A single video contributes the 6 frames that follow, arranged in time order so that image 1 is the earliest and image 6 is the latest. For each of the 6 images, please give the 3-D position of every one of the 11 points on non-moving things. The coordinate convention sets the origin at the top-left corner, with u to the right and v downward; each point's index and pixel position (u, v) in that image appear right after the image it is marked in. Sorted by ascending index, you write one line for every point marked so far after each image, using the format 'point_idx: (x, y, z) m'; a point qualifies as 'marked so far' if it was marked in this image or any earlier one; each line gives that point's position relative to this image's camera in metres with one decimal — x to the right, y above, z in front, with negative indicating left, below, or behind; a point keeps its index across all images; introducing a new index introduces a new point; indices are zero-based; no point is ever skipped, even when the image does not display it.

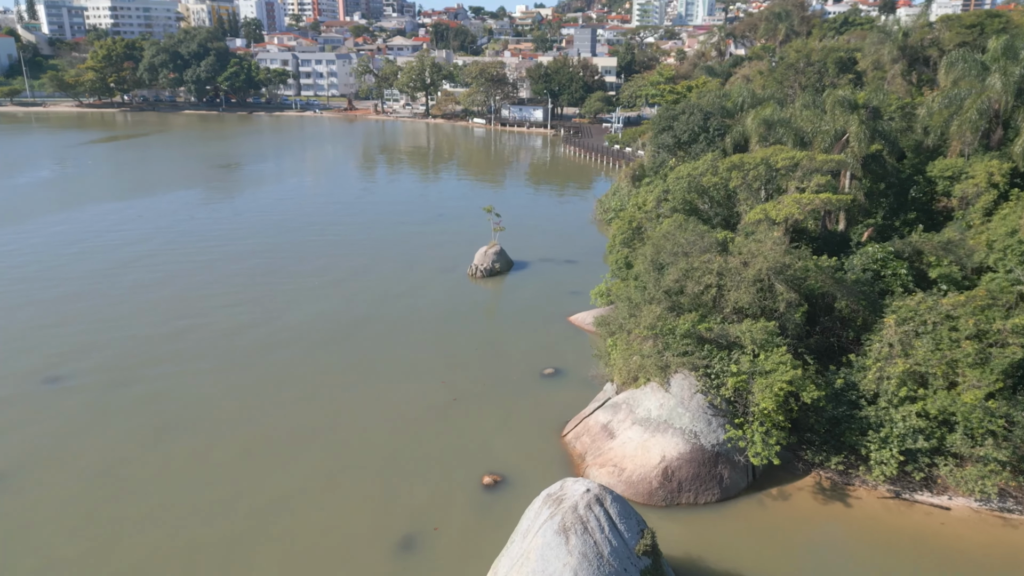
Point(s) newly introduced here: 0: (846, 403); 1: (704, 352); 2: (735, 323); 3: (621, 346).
0: (+7.7, -2.6, +16.9) m
1: (+4.5, -1.5, +17.1) m
2: (+5.4, -0.9, +17.7) m
3: (+2.8, -1.5, +18.6) m
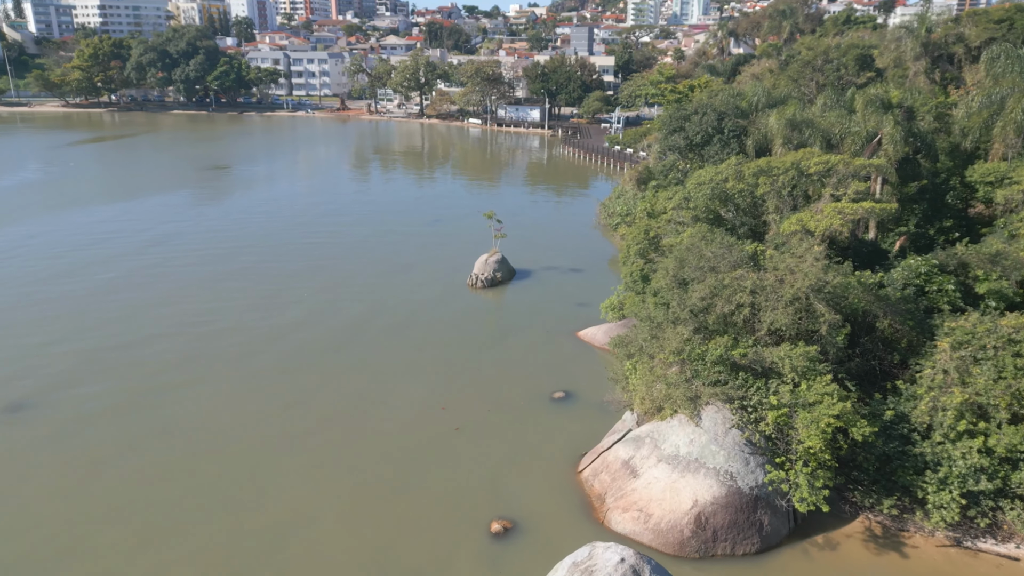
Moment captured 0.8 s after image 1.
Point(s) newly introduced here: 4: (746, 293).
0: (+8.0, -3.1, +15.1) m
1: (+4.7, -2.0, +15.3) m
2: (+5.6, -1.3, +15.9) m
3: (+3.1, -1.9, +16.8) m
4: (+5.2, -0.1, +16.3) m
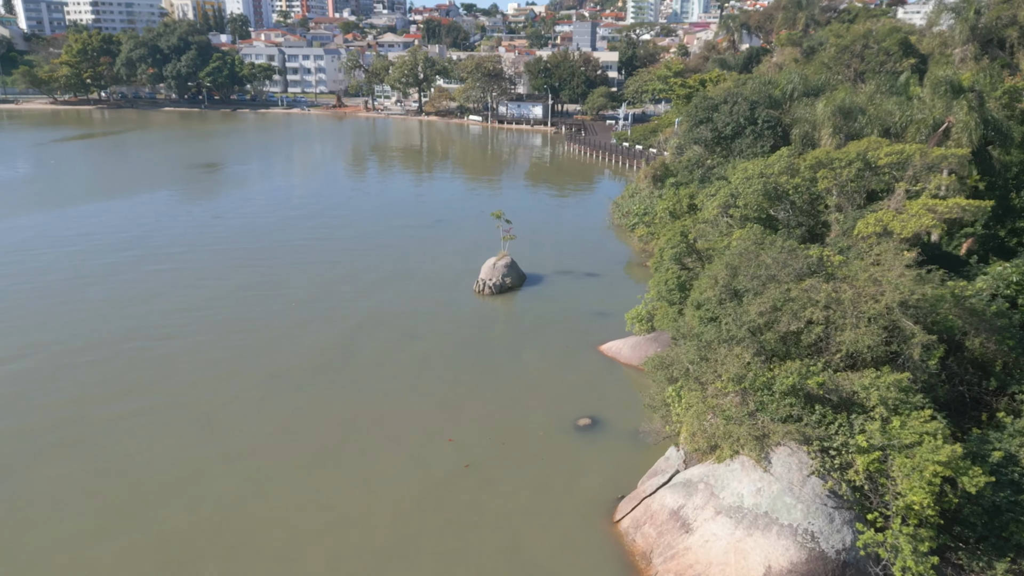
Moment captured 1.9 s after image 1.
0: (+8.4, -3.3, +12.4) m
1: (+5.2, -2.2, +12.5) m
2: (+6.1, -1.6, +13.1) m
3: (+3.5, -2.2, +14.0) m
4: (+5.7, -0.4, +13.6) m
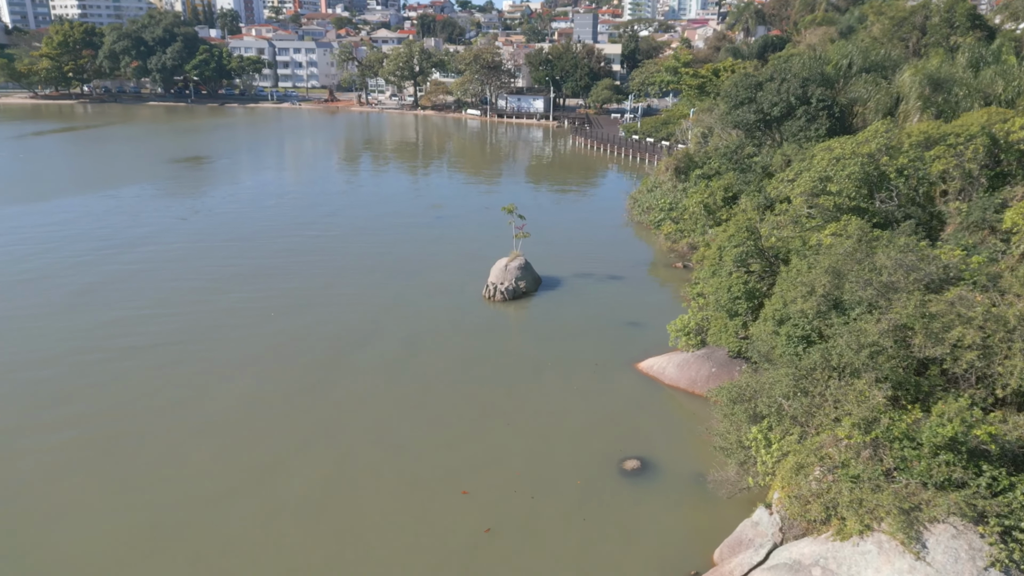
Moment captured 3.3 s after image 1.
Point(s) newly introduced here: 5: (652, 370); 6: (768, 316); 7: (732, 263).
0: (+9.0, -3.5, +8.9) m
1: (+5.8, -2.4, +9.0) m
2: (+6.7, -1.7, +9.6) m
3: (+4.1, -2.4, +10.5) m
4: (+6.3, -0.5, +10.0) m
5: (+3.5, -2.0, +18.3) m
6: (+4.7, -0.5, +13.5) m
7: (+4.7, +0.5, +15.5) m
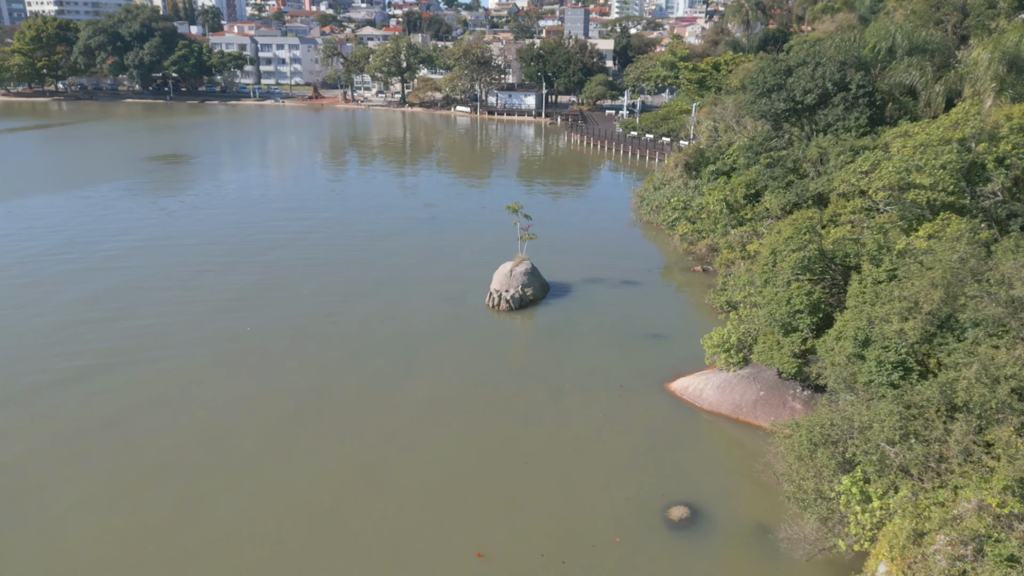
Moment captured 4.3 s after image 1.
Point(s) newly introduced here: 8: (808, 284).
0: (+9.5, -3.7, +6.6) m
1: (+6.3, -2.6, +6.7) m
2: (+7.2, -1.9, +7.3) m
3: (+4.6, -2.6, +8.2) m
4: (+6.7, -0.7, +7.8) m
5: (+3.8, -2.3, +16.0) m
6: (+5.1, -0.7, +11.1) m
7: (+5.0, +0.3, +13.1) m
8: (+5.2, +0.1, +13.0) m
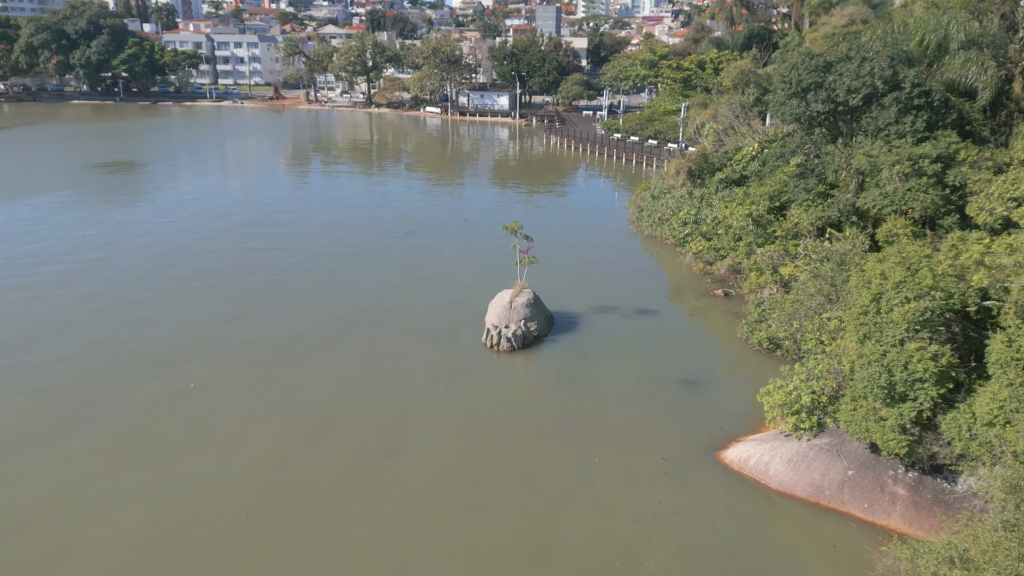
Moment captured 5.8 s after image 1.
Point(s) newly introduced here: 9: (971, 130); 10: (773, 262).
0: (+10.3, -4.4, +3.8) m
1: (+7.0, -3.4, +3.8) m
2: (+7.9, -2.7, +4.4) m
3: (+5.2, -3.4, +5.1) m
4: (+7.4, -1.5, +4.8) m
5: (+4.2, -3.1, +12.9) m
6: (+5.6, -1.5, +8.1) m
7: (+5.4, -0.5, +10.1) m
8: (+5.6, -0.7, +10.0) m
9: (+10.4, +3.8, +15.7) m
10: (+6.7, +0.6, +18.5) m
